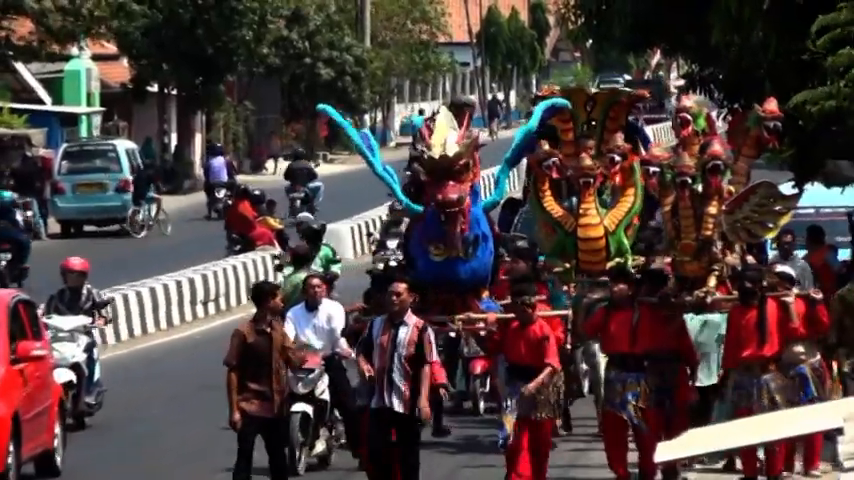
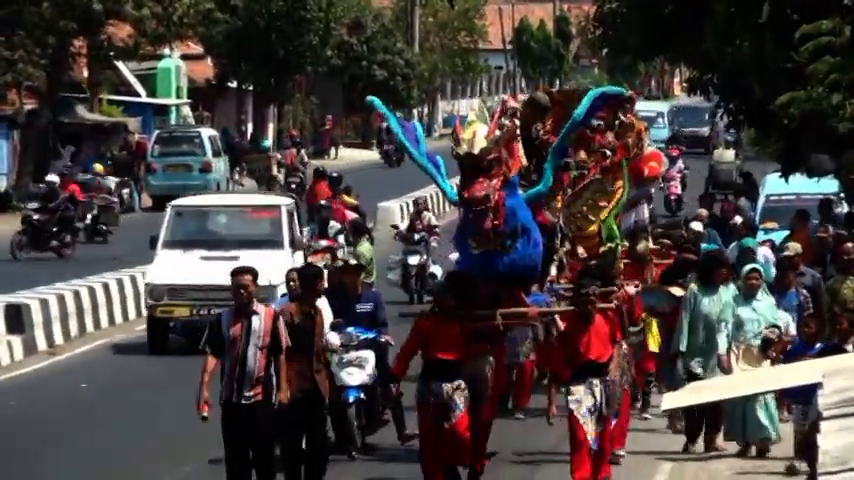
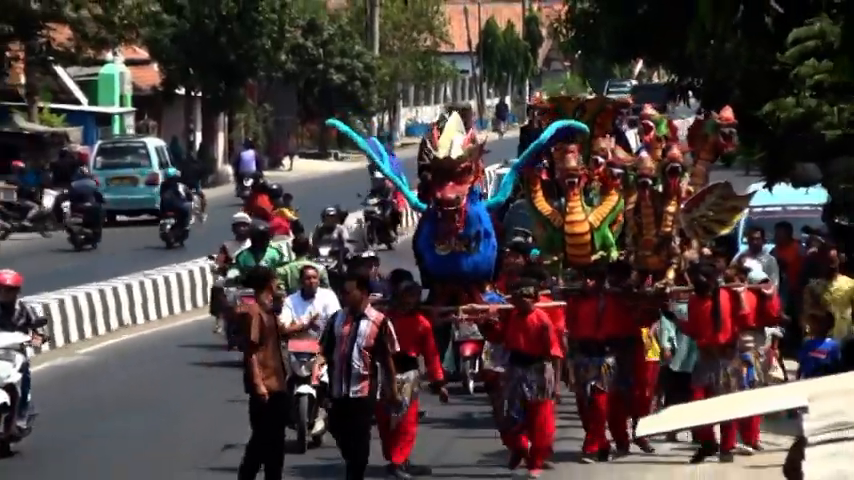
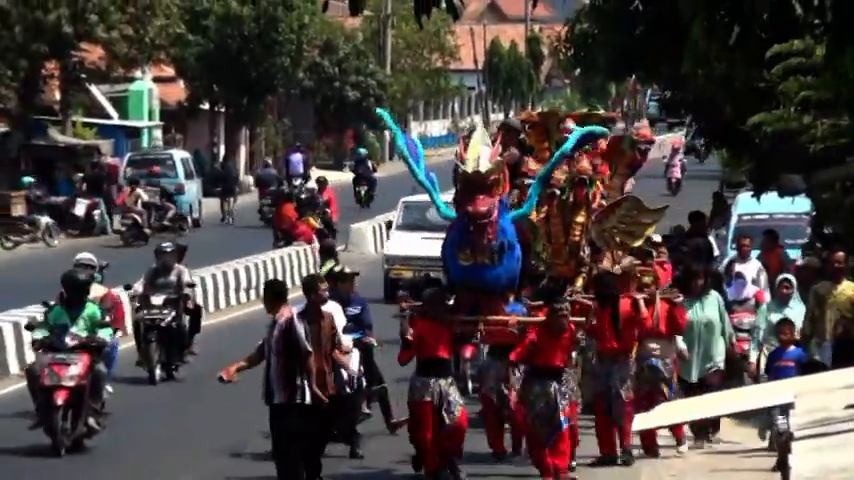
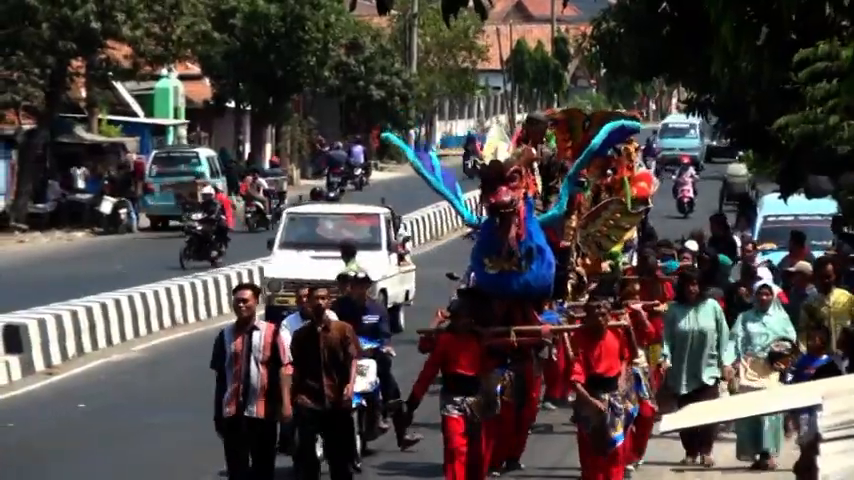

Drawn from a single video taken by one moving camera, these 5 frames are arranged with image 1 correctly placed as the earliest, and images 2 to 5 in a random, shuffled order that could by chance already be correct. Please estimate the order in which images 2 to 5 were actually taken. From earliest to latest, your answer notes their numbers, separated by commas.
3, 4, 5, 2
